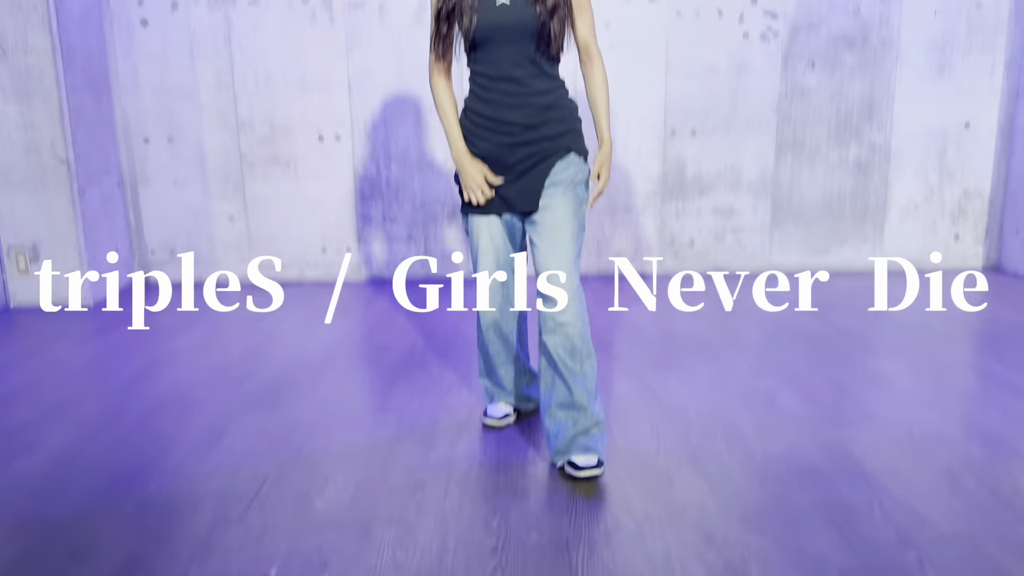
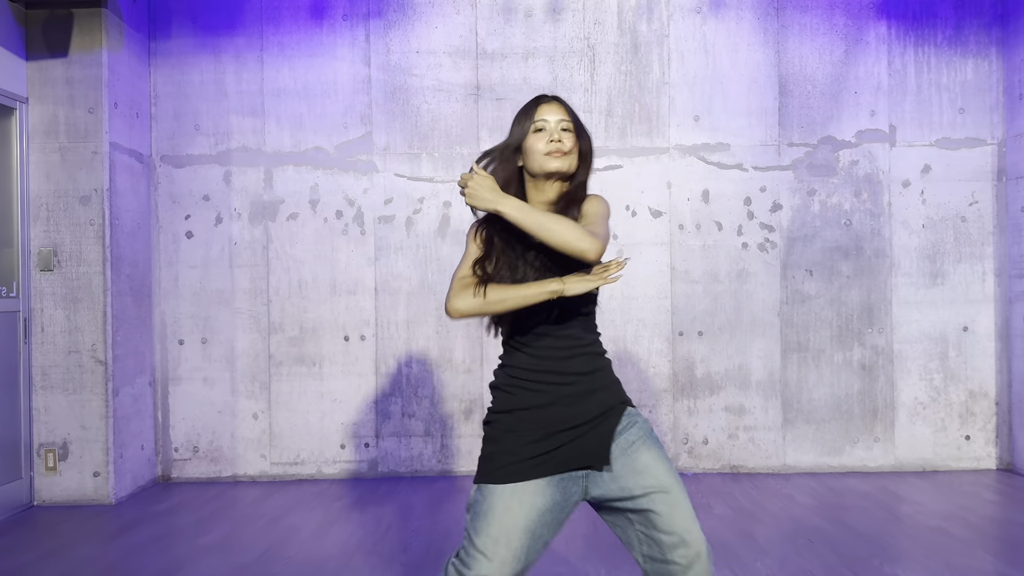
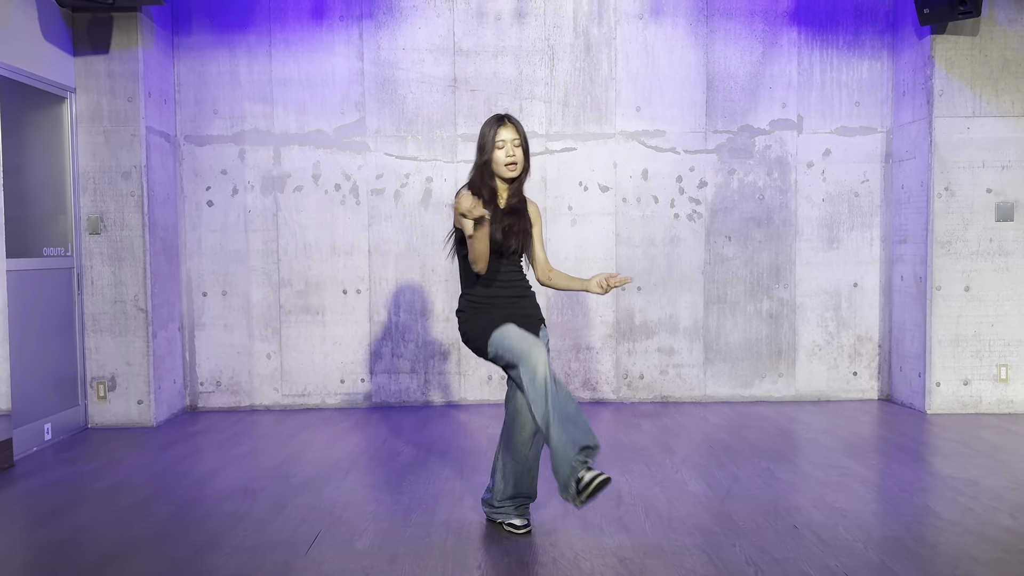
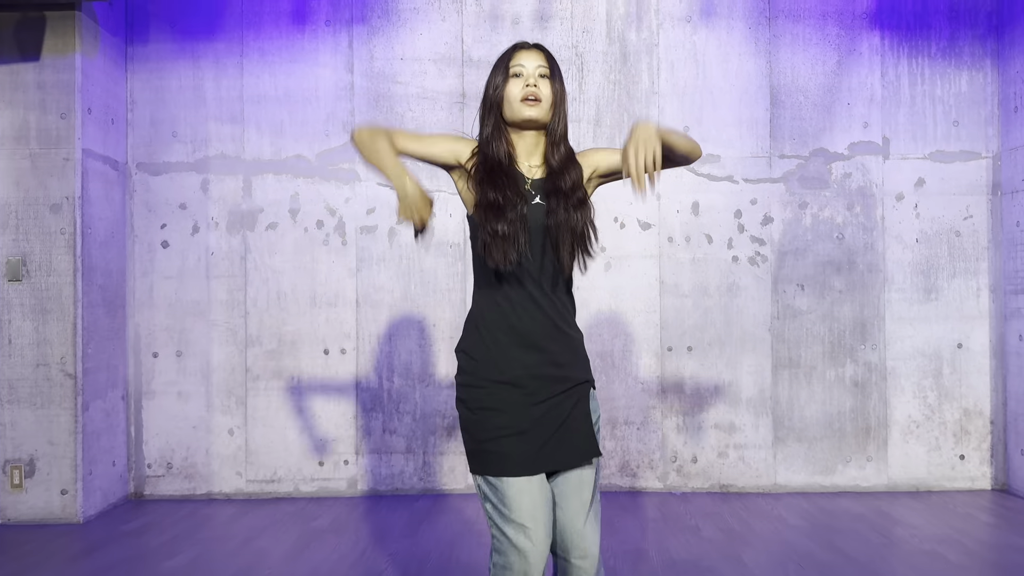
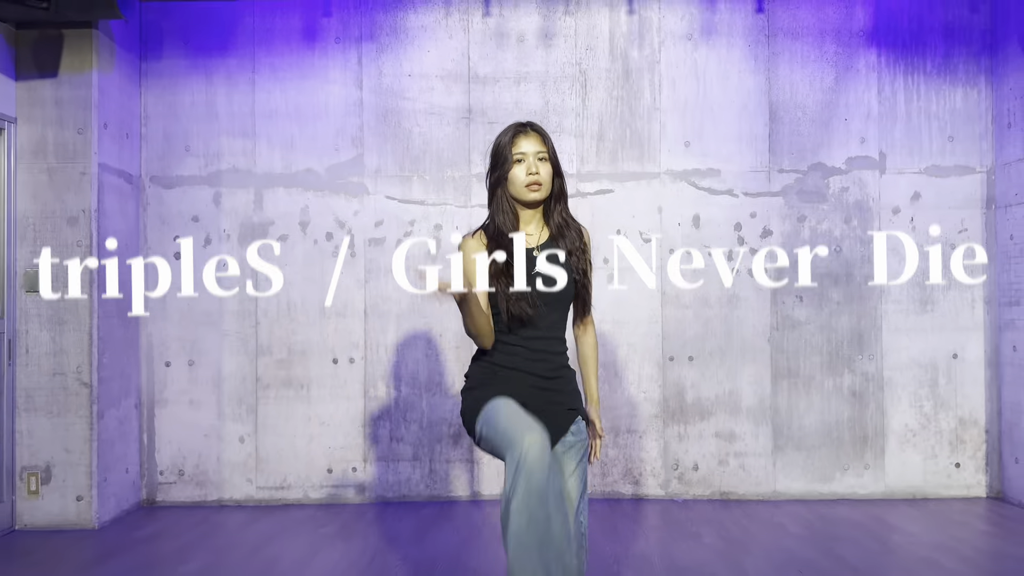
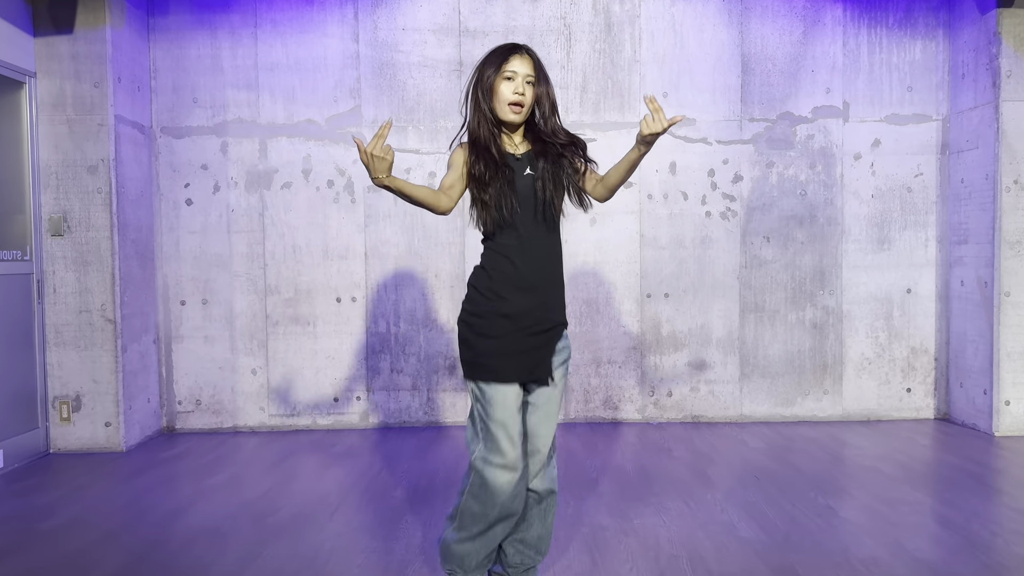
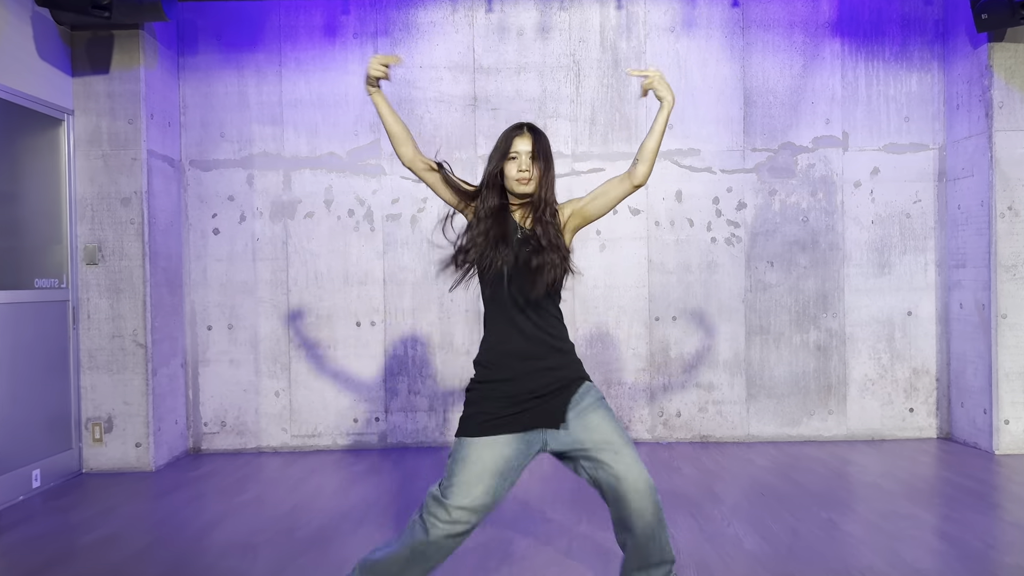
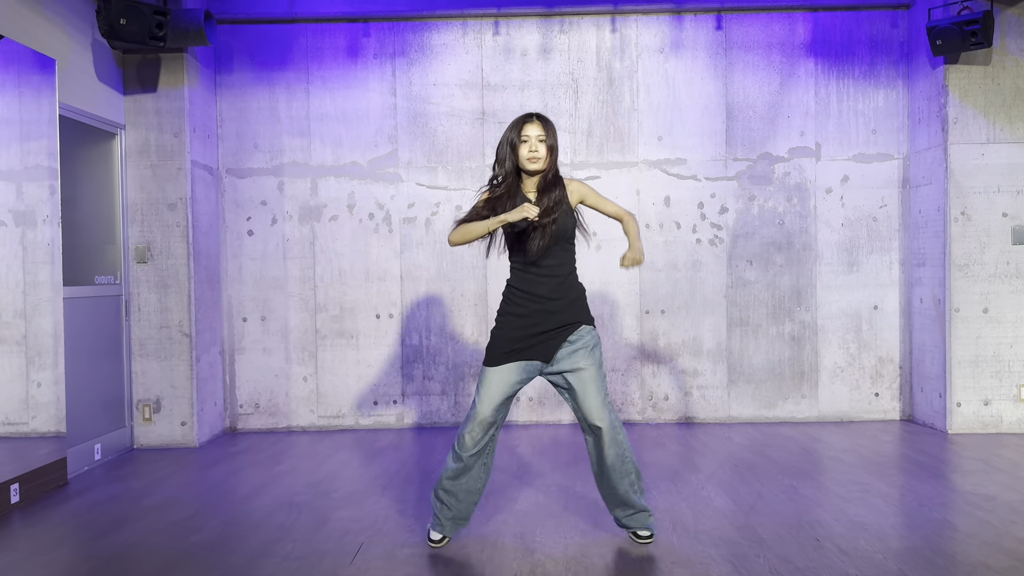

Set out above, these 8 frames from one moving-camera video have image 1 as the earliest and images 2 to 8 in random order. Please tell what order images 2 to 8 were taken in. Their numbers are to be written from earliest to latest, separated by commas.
5, 3, 6, 4, 8, 7, 2
